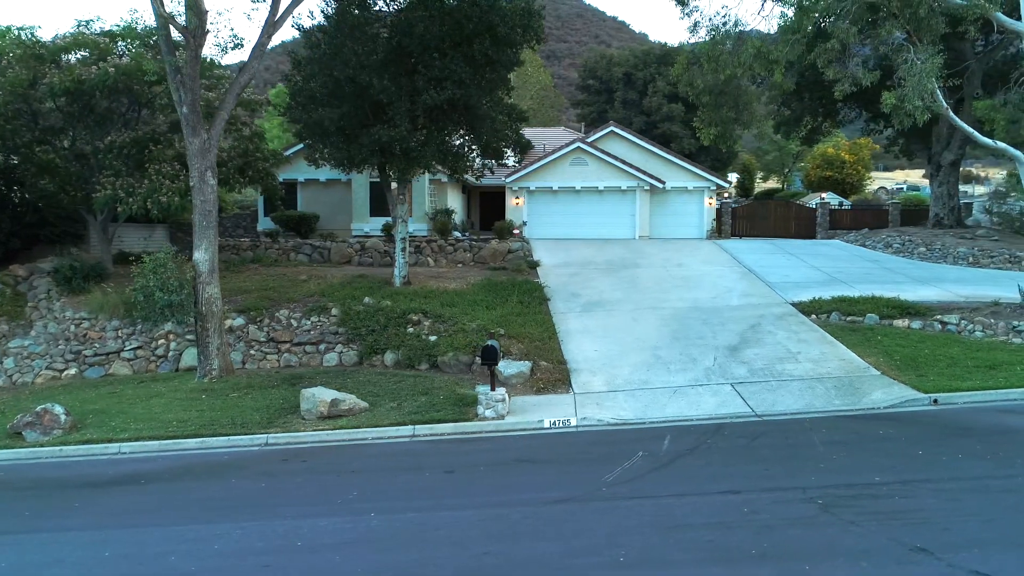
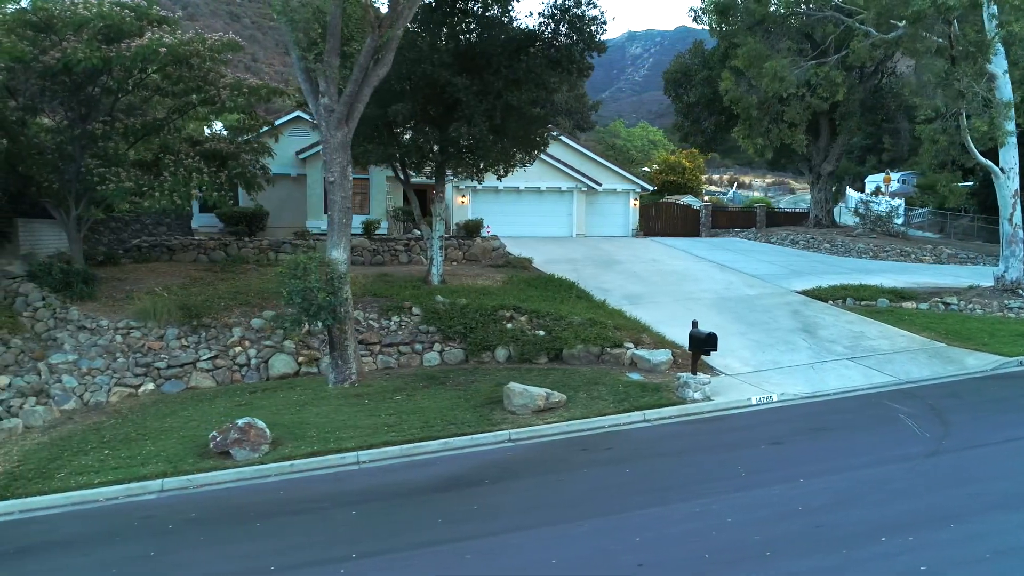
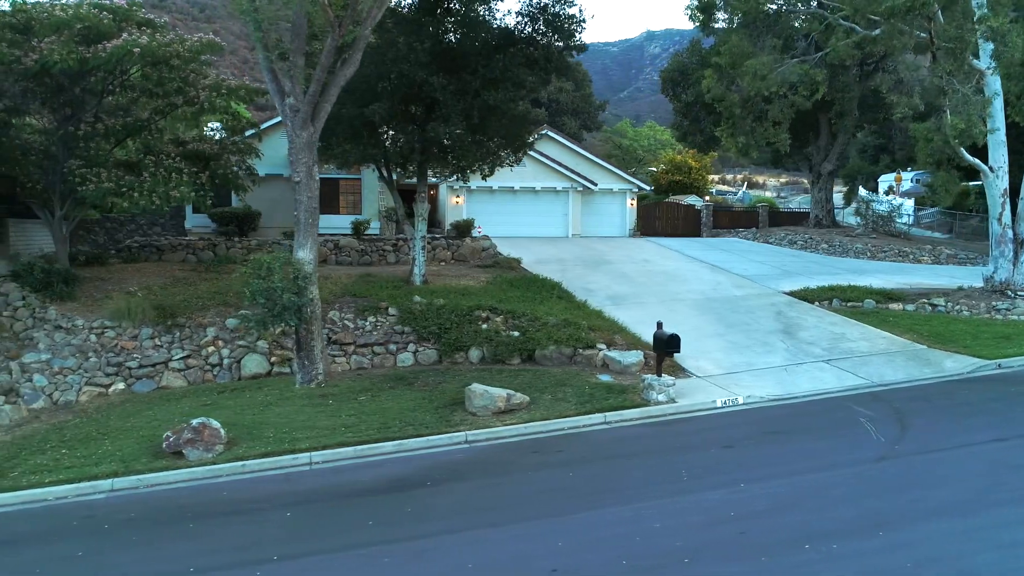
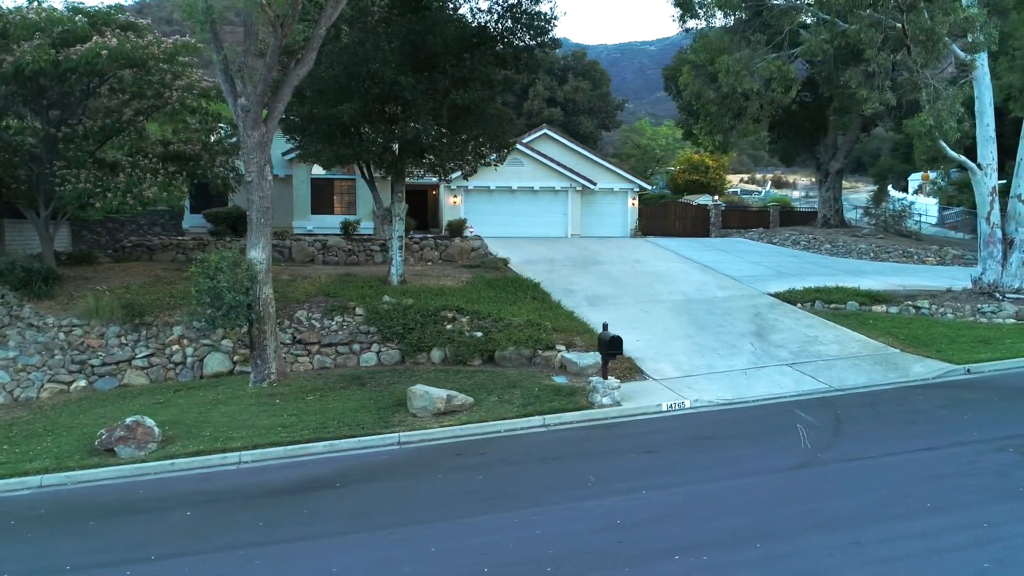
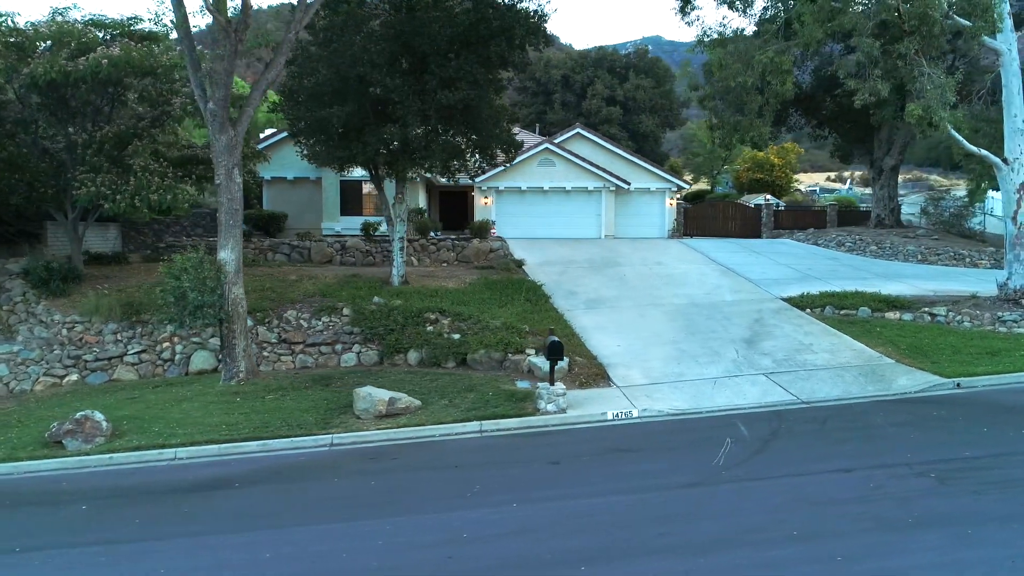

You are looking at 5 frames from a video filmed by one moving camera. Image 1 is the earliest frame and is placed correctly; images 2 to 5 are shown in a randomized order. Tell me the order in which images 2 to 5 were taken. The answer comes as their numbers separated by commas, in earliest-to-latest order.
5, 4, 3, 2
